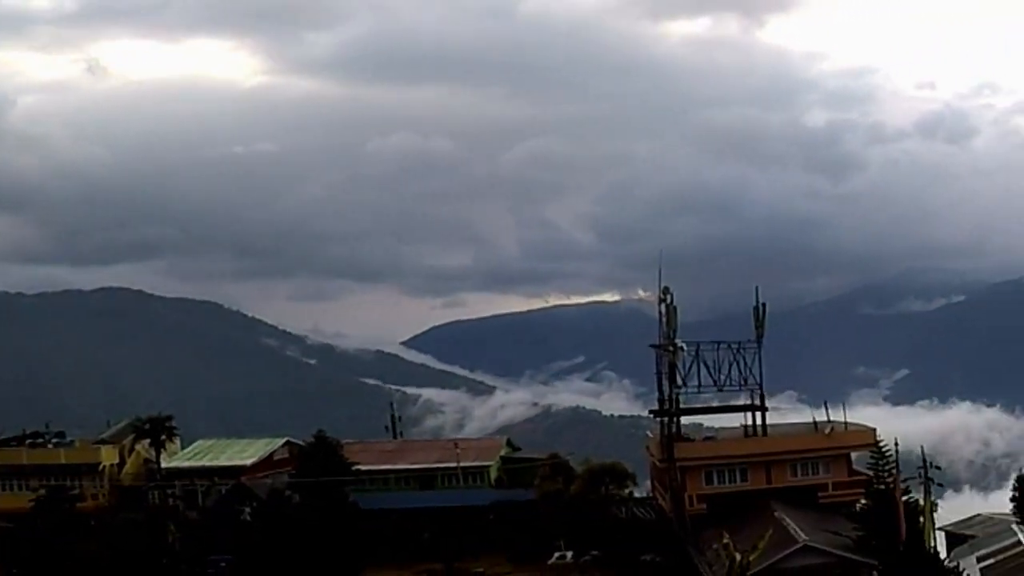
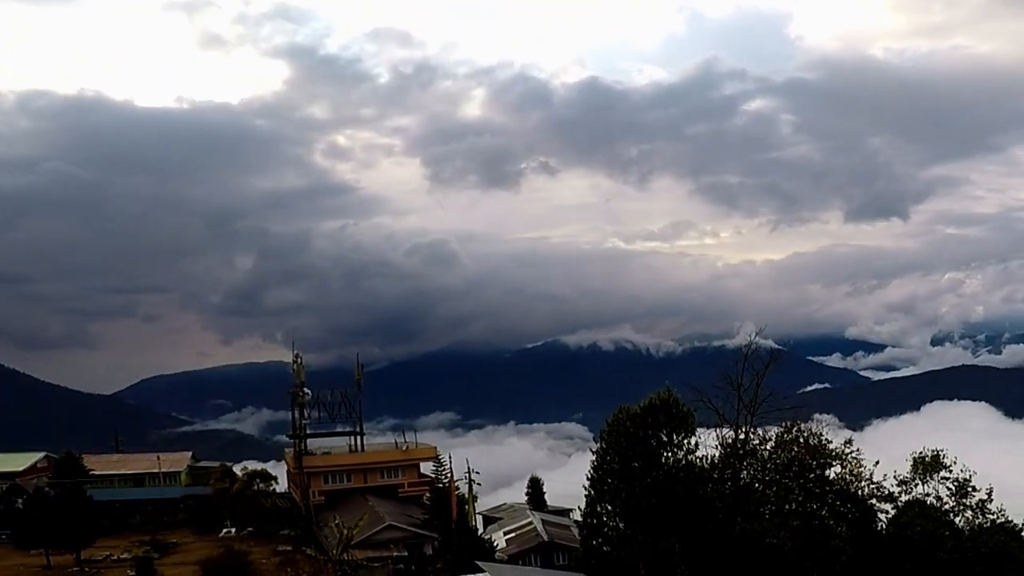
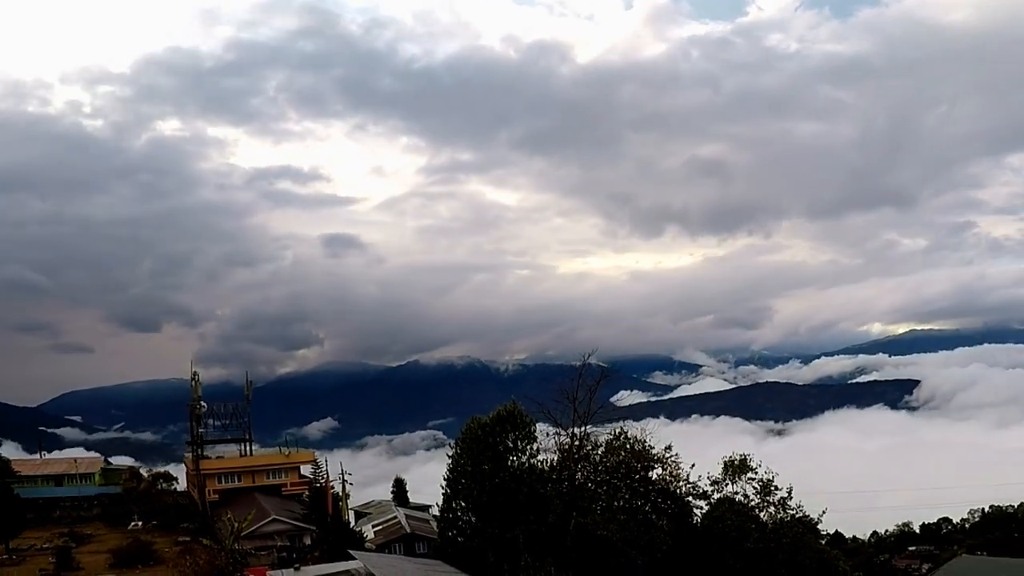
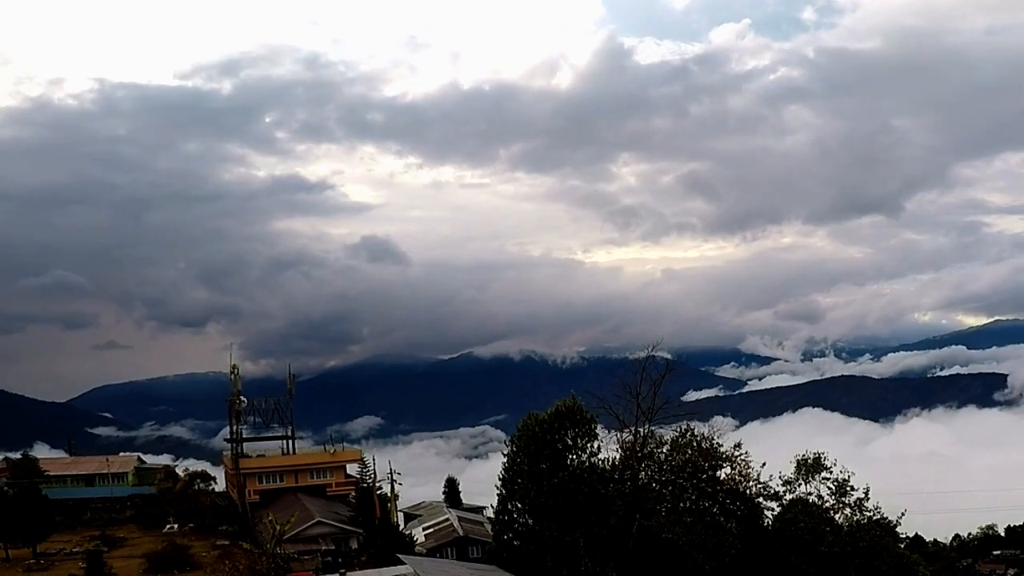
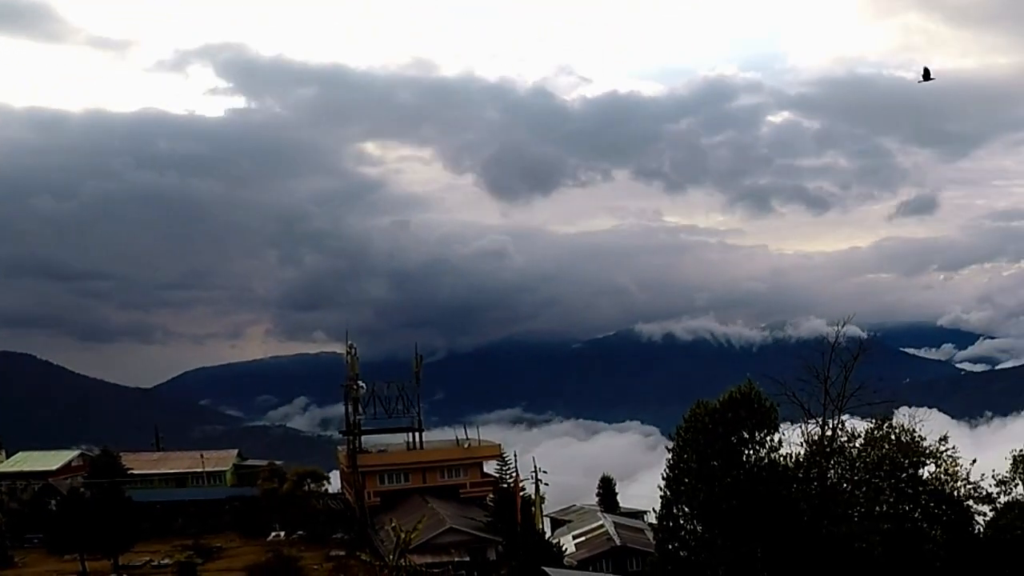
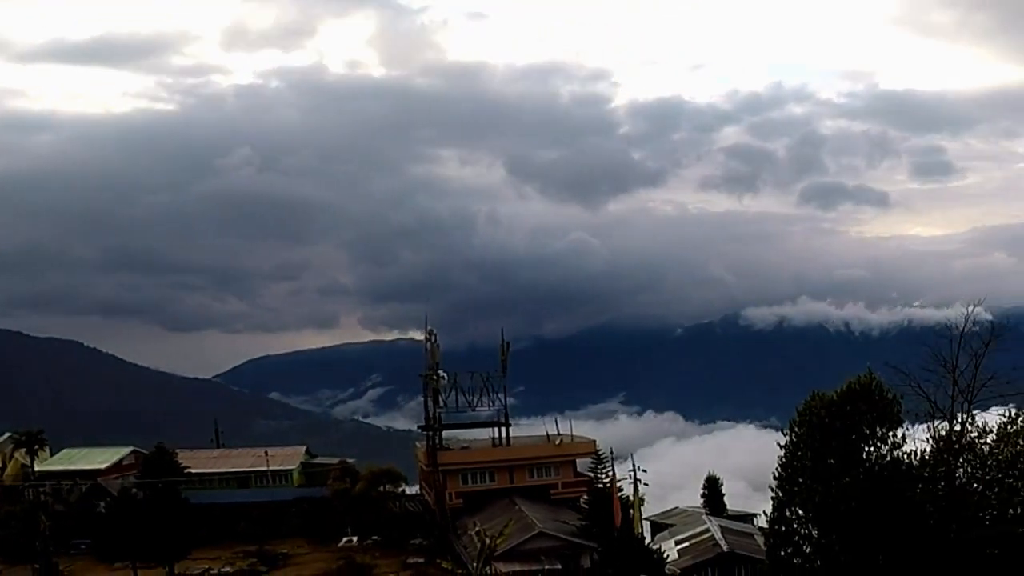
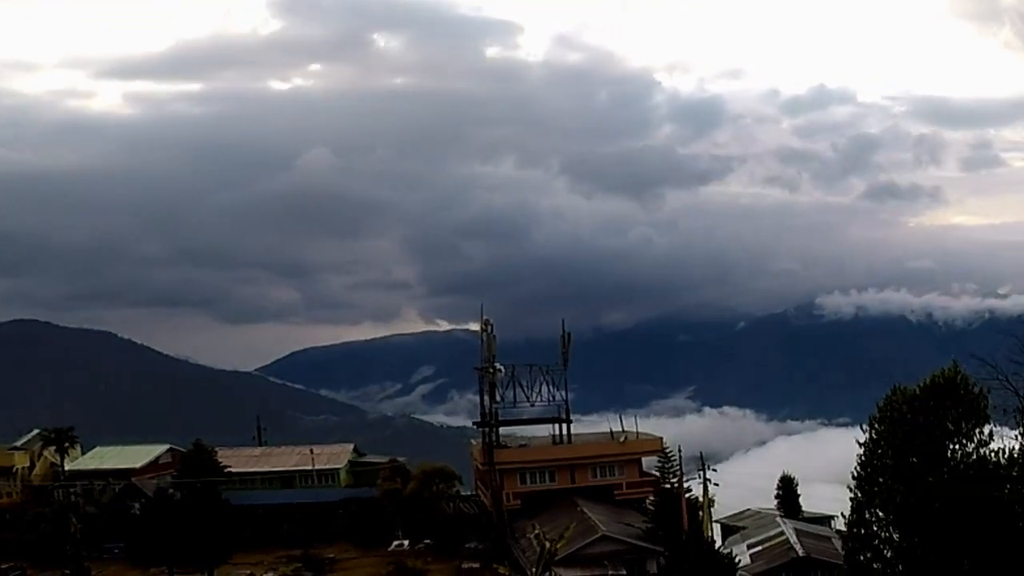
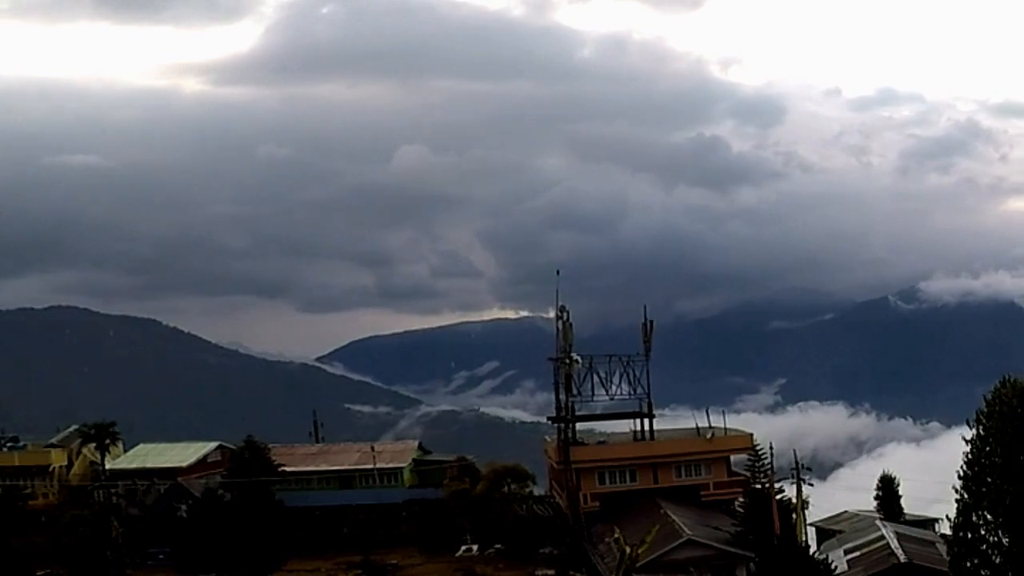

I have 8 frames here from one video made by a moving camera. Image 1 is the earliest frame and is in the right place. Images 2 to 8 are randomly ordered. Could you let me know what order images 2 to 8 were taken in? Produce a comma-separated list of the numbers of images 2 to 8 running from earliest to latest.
8, 7, 6, 5, 2, 4, 3
